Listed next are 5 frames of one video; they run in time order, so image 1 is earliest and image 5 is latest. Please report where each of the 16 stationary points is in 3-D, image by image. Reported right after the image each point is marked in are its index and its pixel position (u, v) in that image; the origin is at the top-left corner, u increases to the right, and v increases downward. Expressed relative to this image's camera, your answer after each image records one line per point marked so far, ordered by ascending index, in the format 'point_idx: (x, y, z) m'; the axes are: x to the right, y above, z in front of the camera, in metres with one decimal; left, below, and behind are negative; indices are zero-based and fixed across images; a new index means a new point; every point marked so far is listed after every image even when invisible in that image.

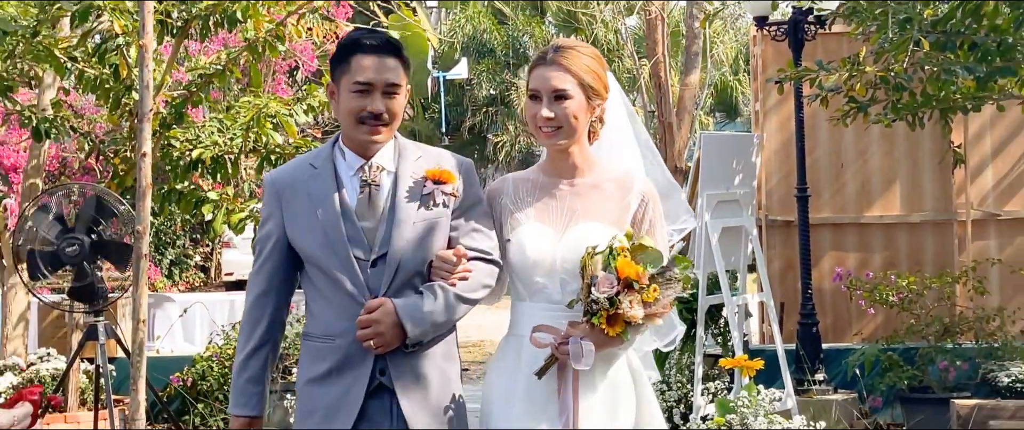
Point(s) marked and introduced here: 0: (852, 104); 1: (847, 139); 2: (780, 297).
0: (+2.1, +0.7, +5.4) m
1: (+2.4, +0.5, +6.5) m
2: (+1.9, -0.6, +6.5) m
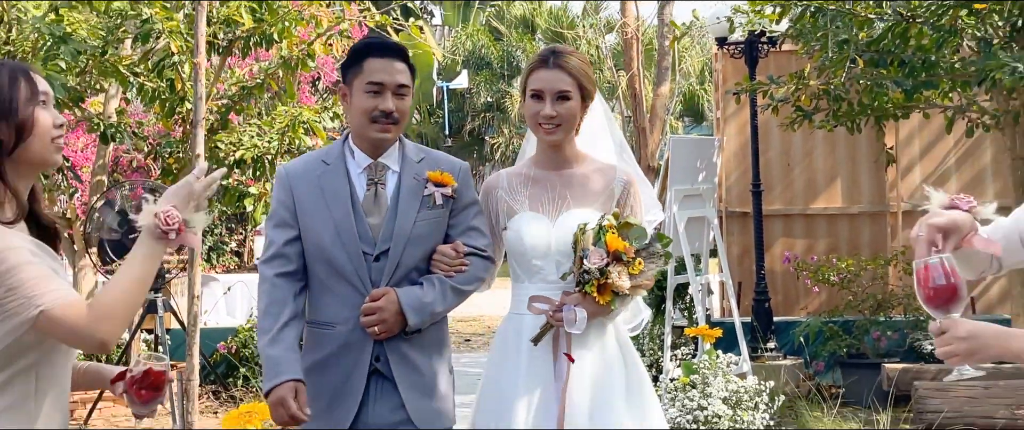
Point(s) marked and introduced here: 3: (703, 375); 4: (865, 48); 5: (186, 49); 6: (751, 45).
0: (+2.0, +0.7, +6.3) m
1: (+2.3, +0.6, +7.4) m
2: (+1.8, -0.5, +7.4) m
3: (+1.1, -0.9, +5.0) m
4: (+2.2, +1.1, +5.6) m
5: (-2.2, +1.1, +5.8) m
6: (+1.7, +1.2, +6.4) m
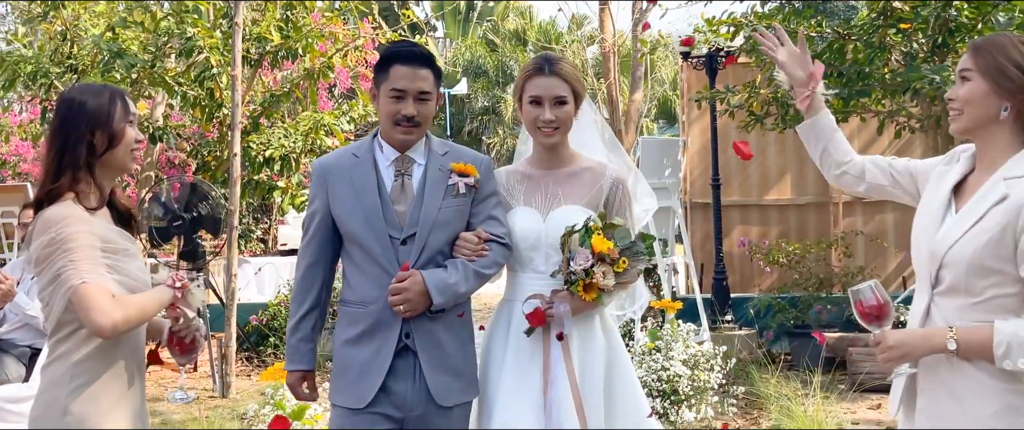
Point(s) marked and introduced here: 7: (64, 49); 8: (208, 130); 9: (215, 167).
0: (+2.0, +0.8, +7.3) m
1: (+2.3, +0.7, +8.4) m
2: (+1.8, -0.4, +8.4) m
3: (+1.0, -0.8, +6.0) m
4: (+2.2, +1.1, +6.6) m
5: (-2.2, +1.2, +6.8) m
6: (+1.7, +1.3, +7.4) m
7: (-3.3, +1.2, +6.4) m
8: (-2.6, +0.7, +7.5) m
9: (-2.5, +0.4, +7.4) m
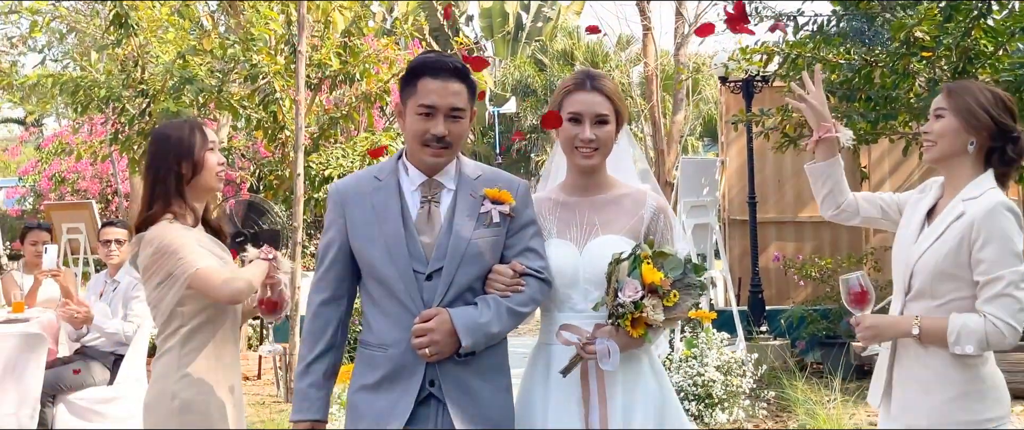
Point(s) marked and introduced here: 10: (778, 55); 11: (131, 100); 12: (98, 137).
0: (+2.4, +0.7, +7.7) m
1: (+2.7, +0.5, +8.8) m
2: (+2.2, -0.6, +8.8) m
3: (+1.4, -1.0, +6.4) m
4: (+2.5, +1.0, +6.9) m
5: (-1.8, +1.1, +7.4) m
6: (+2.1, +1.2, +7.8) m
7: (-3.0, +1.1, +7.1) m
8: (-2.2, +0.6, +8.1) m
9: (-2.1, +0.3, +8.1) m
10: (+2.2, +1.3, +7.3) m
11: (-3.0, +0.9, +7.0) m
12: (-5.3, +1.0, +11.4) m
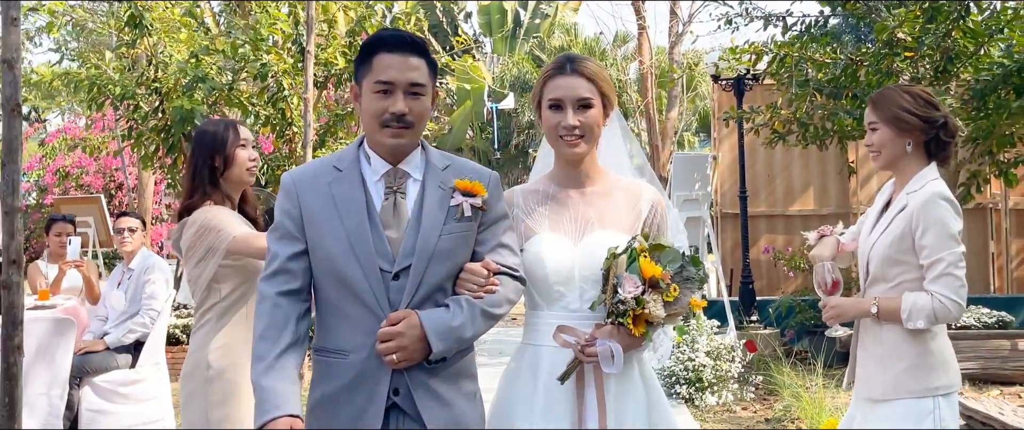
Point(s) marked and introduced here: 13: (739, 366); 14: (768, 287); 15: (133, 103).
0: (+2.4, +0.7, +8.0) m
1: (+2.7, +0.6, +9.1) m
2: (+2.2, -0.5, +9.1) m
3: (+1.4, -0.9, +6.7) m
4: (+2.5, +1.1, +7.2) m
5: (-1.9, +1.1, +7.7) m
6: (+2.1, +1.2, +8.1) m
7: (-3.0, +1.2, +7.3) m
8: (-2.2, +0.6, +8.4) m
9: (-2.1, +0.3, +8.3) m
10: (+2.2, +1.4, +7.6) m
11: (-3.0, +1.0, +7.3) m
12: (-5.3, +1.1, +11.6) m
13: (+1.7, -1.1, +6.5) m
14: (+2.6, -0.7, +9.1) m
15: (-3.1, +0.9, +7.3) m
